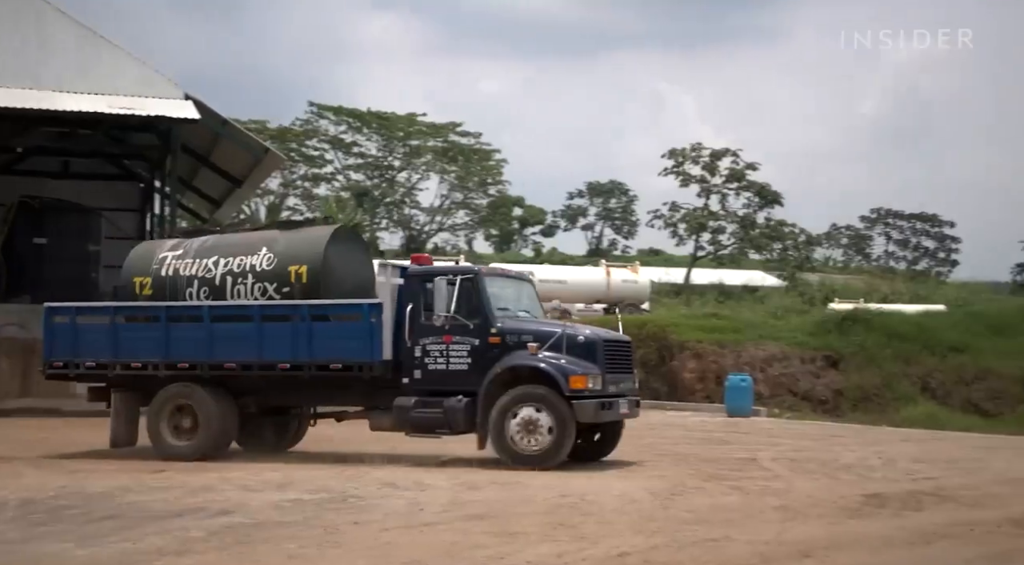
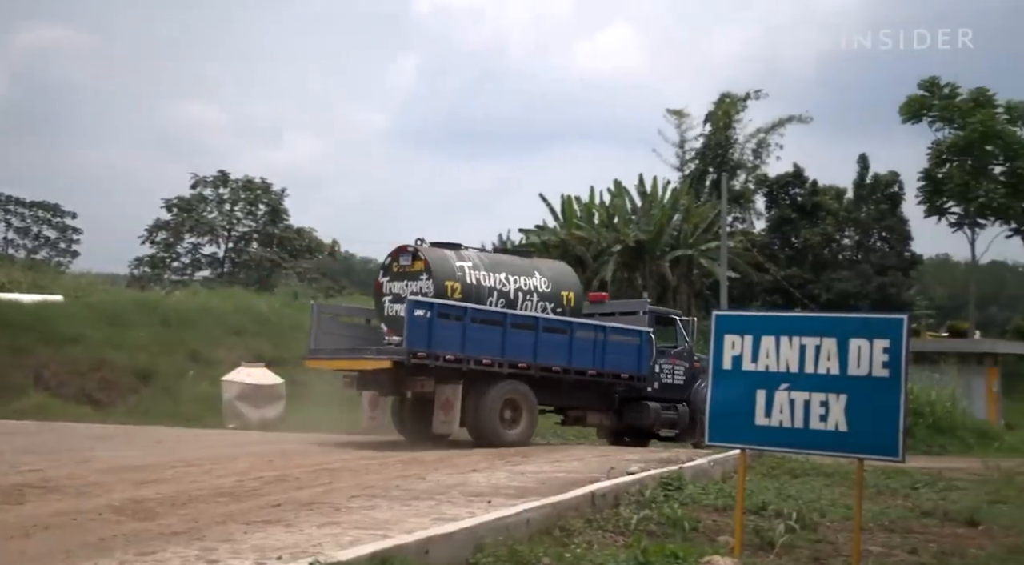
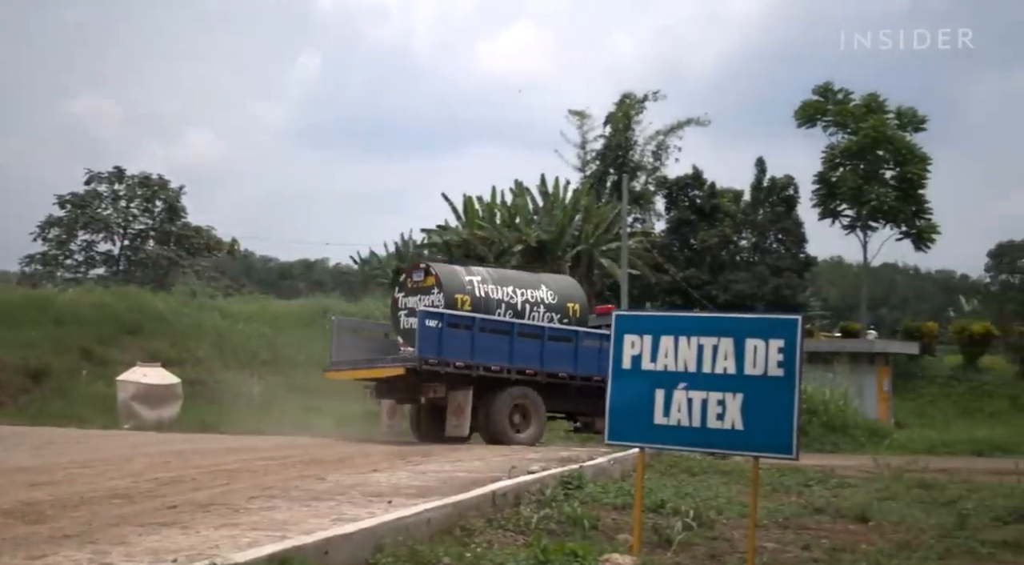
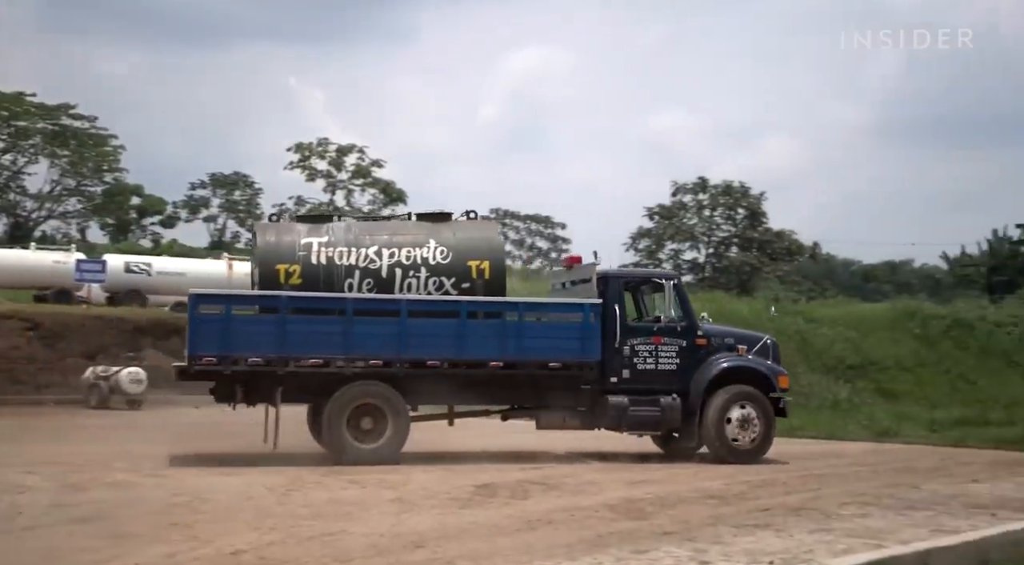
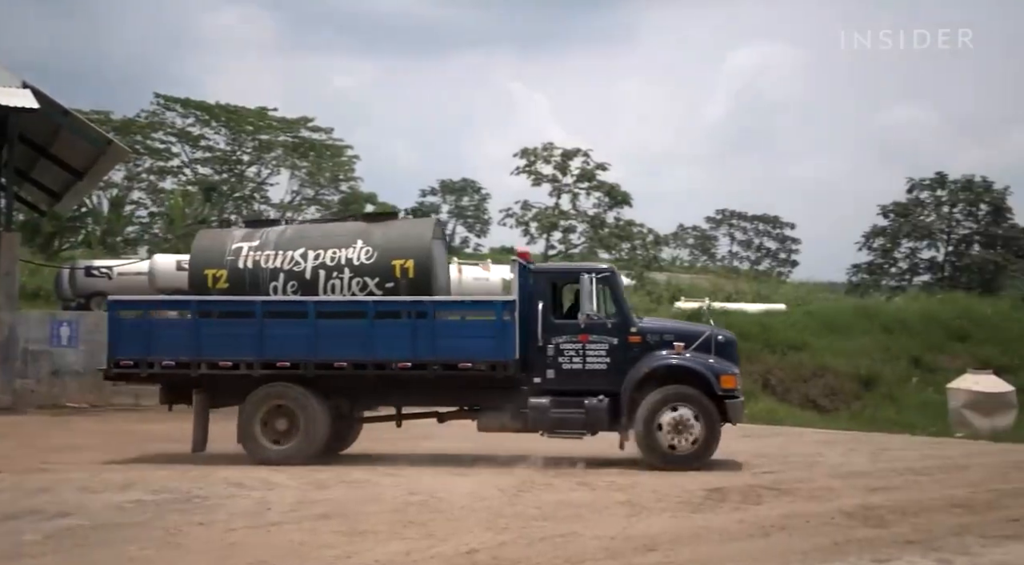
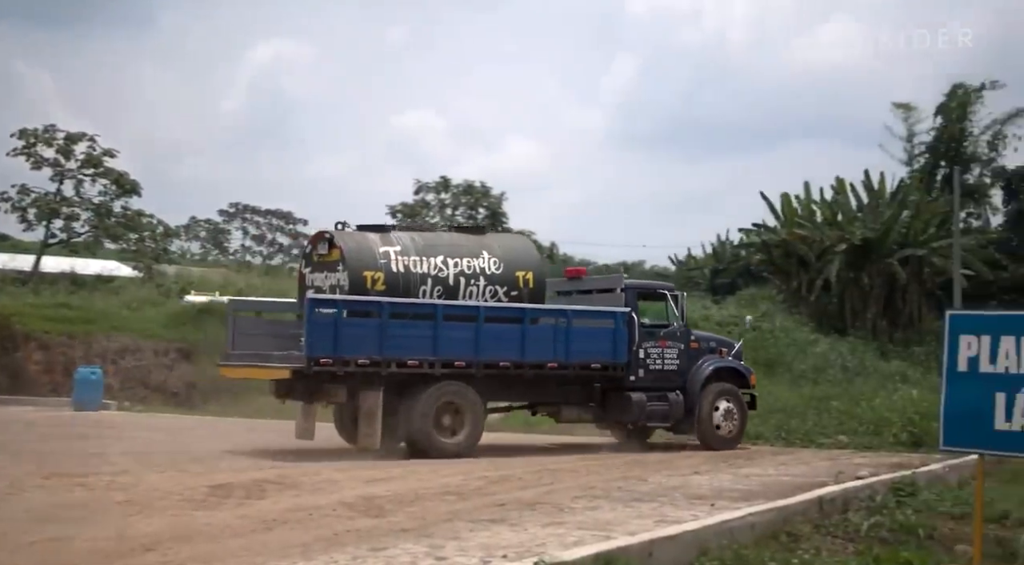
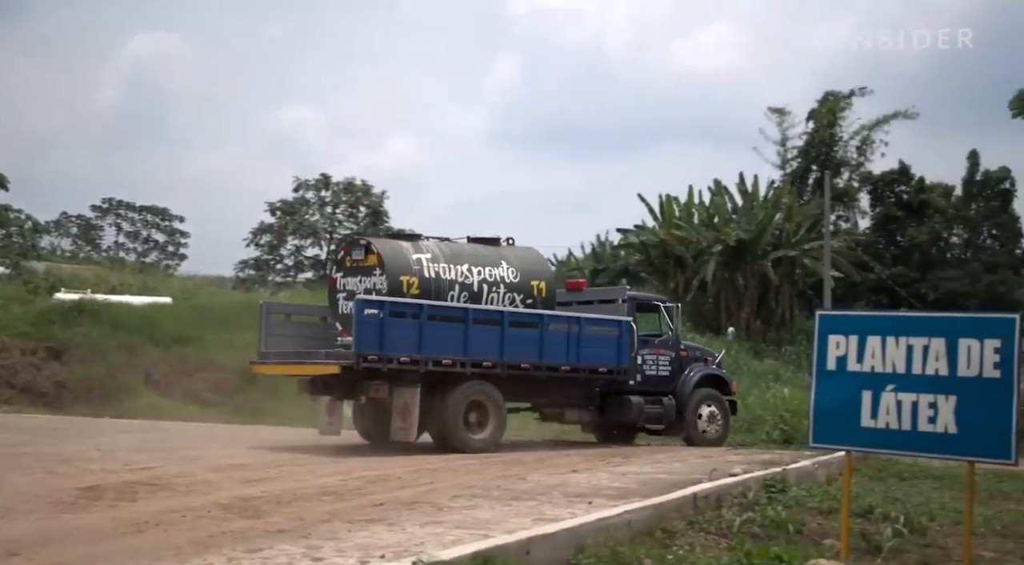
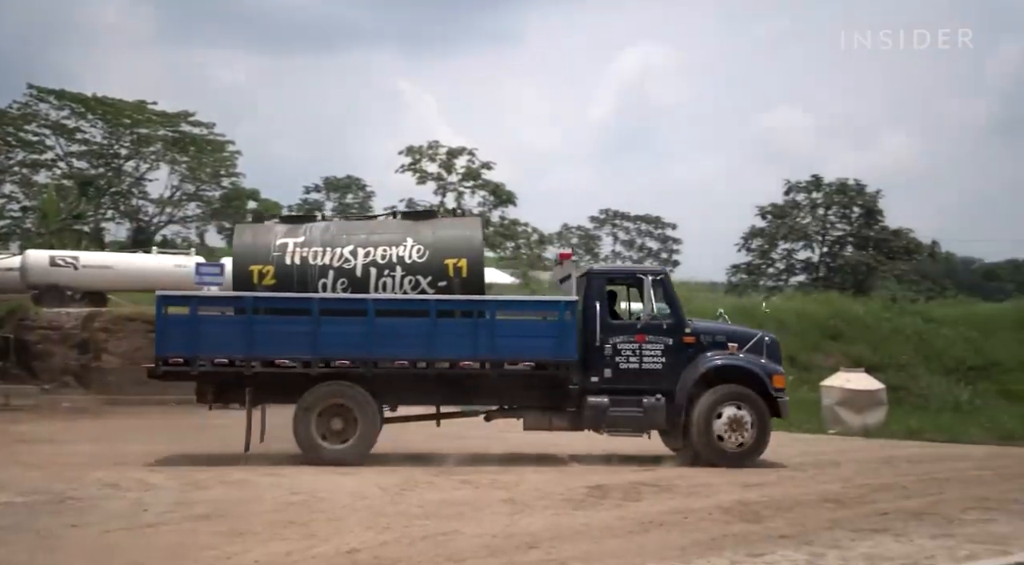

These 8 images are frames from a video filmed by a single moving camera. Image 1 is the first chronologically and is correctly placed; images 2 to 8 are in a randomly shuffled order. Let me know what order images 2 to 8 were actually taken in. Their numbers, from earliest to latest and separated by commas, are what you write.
5, 8, 4, 6, 7, 2, 3
